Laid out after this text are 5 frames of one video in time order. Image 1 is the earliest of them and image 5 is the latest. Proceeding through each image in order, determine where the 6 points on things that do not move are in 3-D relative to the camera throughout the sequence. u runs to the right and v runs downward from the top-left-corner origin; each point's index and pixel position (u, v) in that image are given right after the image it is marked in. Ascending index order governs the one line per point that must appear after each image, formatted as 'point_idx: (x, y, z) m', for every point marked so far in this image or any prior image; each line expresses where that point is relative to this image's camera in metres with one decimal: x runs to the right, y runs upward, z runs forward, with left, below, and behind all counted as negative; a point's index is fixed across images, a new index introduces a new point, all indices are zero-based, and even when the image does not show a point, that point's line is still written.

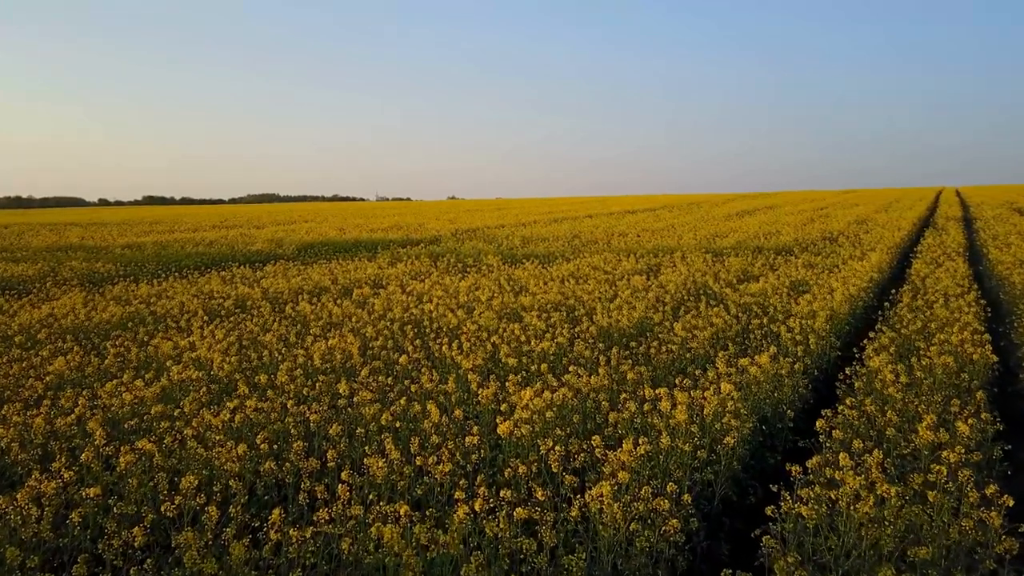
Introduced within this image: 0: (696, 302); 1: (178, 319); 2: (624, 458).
0: (+3.1, -0.3, +10.0) m
1: (-5.3, -0.5, +9.6) m
2: (+0.7, -1.1, +4.0) m
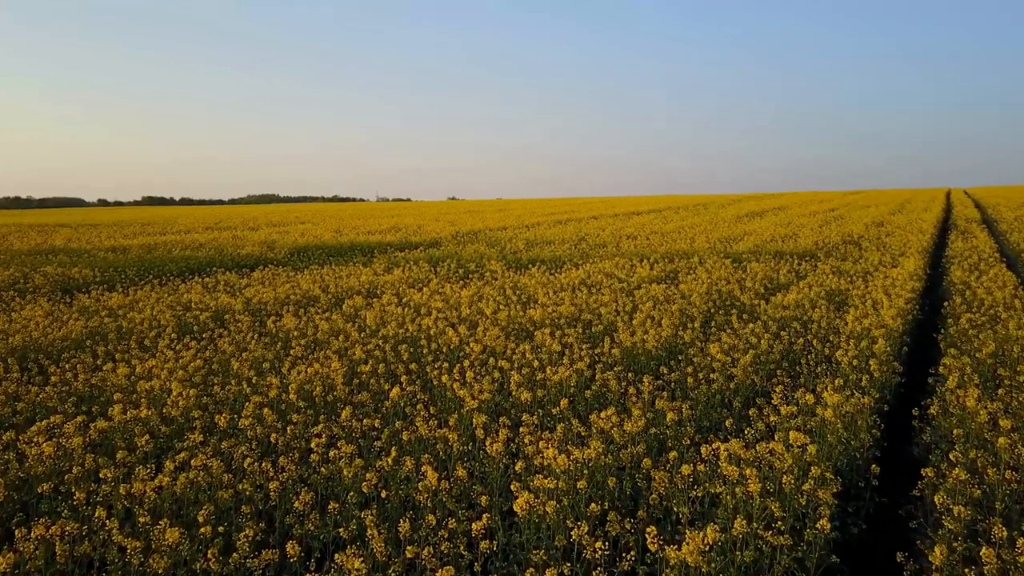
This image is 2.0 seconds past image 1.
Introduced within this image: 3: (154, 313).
0: (+3.2, -0.5, +8.9) m
1: (-5.2, -0.7, +8.5) m
2: (+0.9, -1.3, +2.9) m
3: (-5.9, -0.4, +10.0) m
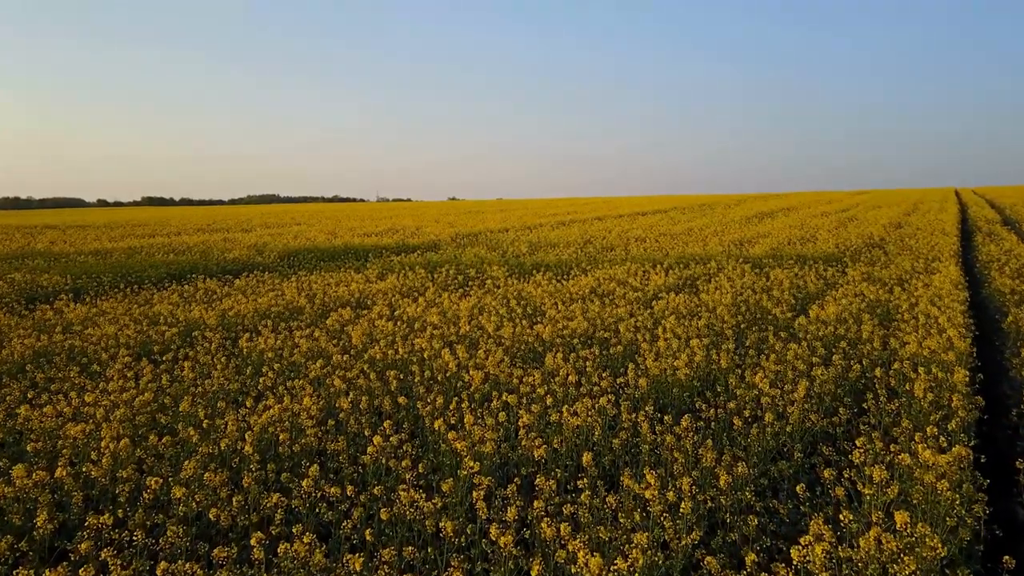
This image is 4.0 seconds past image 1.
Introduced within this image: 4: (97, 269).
0: (+3.3, -0.6, +7.8) m
1: (-5.1, -0.9, +7.4) m
2: (+0.9, -1.5, +1.8) m
3: (-5.9, -0.6, +8.9) m
4: (-11.2, +0.5, +16.2) m
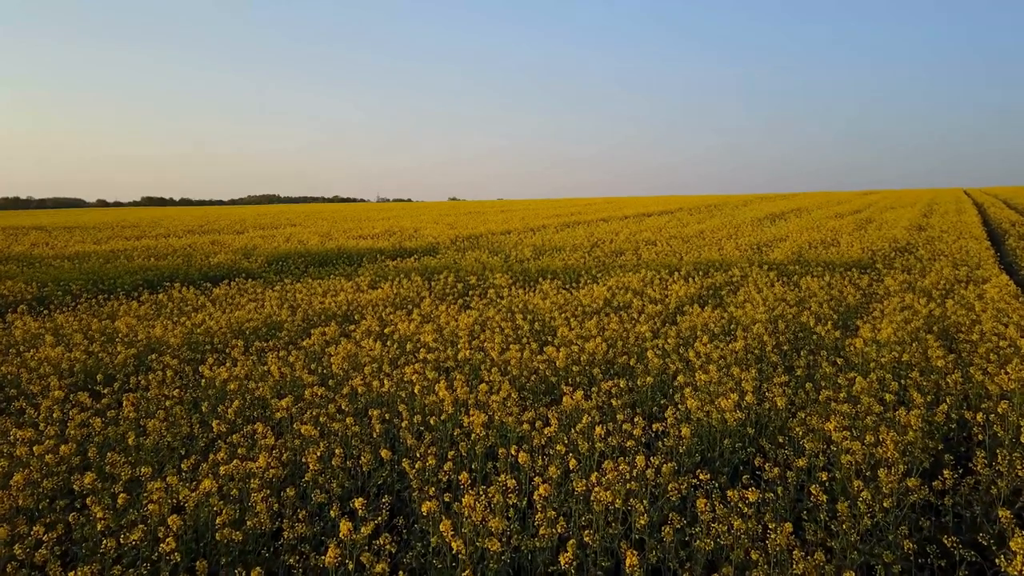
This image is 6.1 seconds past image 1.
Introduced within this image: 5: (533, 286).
0: (+3.4, -0.8, +6.6) m
1: (-5.1, -1.1, +6.3) m
2: (+1.0, -1.7, +0.7) m
3: (-5.8, -0.8, +7.7) m
4: (-11.1, +0.3, +15.0) m
5: (+0.4, +0.1, +12.5) m
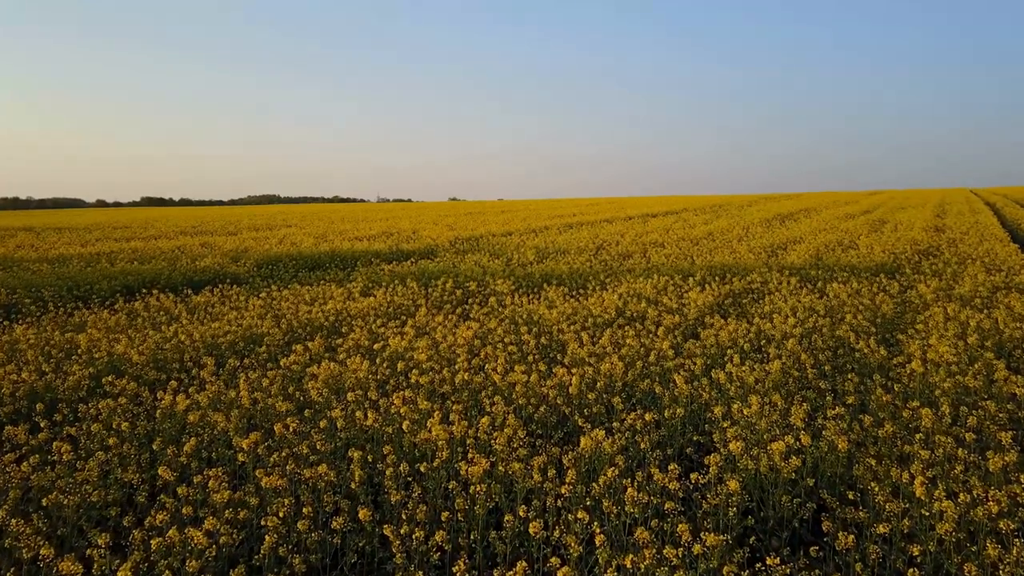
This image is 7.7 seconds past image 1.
0: (+3.4, -1.0, +5.8) m
1: (-5.0, -1.2, +5.4) m
2: (+1.1, -1.8, -0.2) m
3: (-5.7, -0.9, +6.8) m
4: (-11.0, +0.2, +14.1) m
5: (+0.5, -0.1, +11.6) m
